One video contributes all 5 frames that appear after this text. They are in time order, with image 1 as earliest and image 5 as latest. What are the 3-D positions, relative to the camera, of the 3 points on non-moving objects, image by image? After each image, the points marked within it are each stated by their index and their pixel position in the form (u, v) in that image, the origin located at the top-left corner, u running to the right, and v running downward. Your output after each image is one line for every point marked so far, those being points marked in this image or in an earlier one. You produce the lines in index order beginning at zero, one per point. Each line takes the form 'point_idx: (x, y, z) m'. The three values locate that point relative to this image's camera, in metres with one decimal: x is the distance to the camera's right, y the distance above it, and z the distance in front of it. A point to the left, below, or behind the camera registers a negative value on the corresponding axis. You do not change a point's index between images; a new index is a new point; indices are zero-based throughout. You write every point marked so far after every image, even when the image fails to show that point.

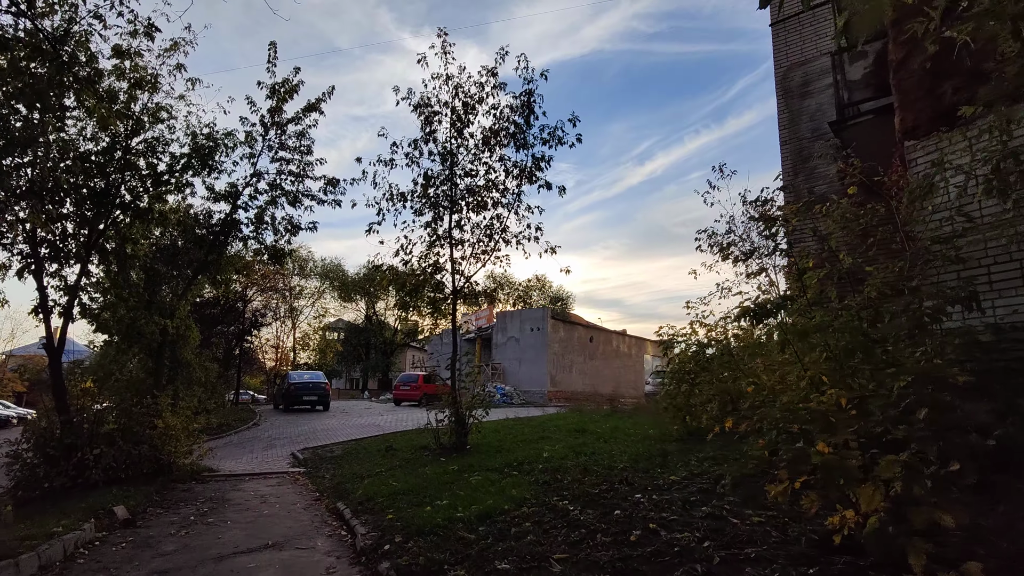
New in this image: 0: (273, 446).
0: (-5.4, -3.5, +13.3) m
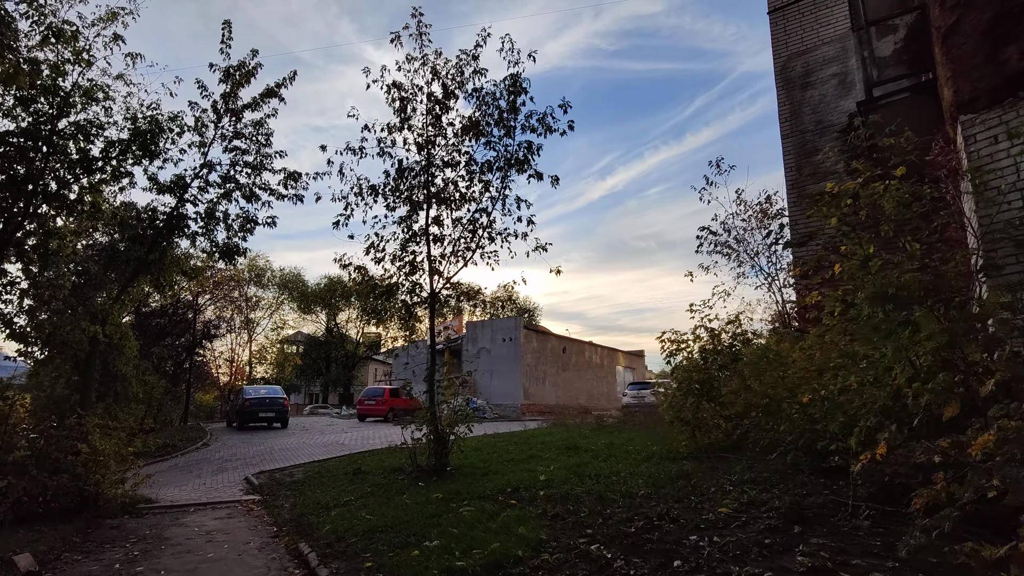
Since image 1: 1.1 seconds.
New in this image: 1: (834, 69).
0: (-5.8, -3.6, +11.8) m
1: (+5.4, +3.6, +9.8) m
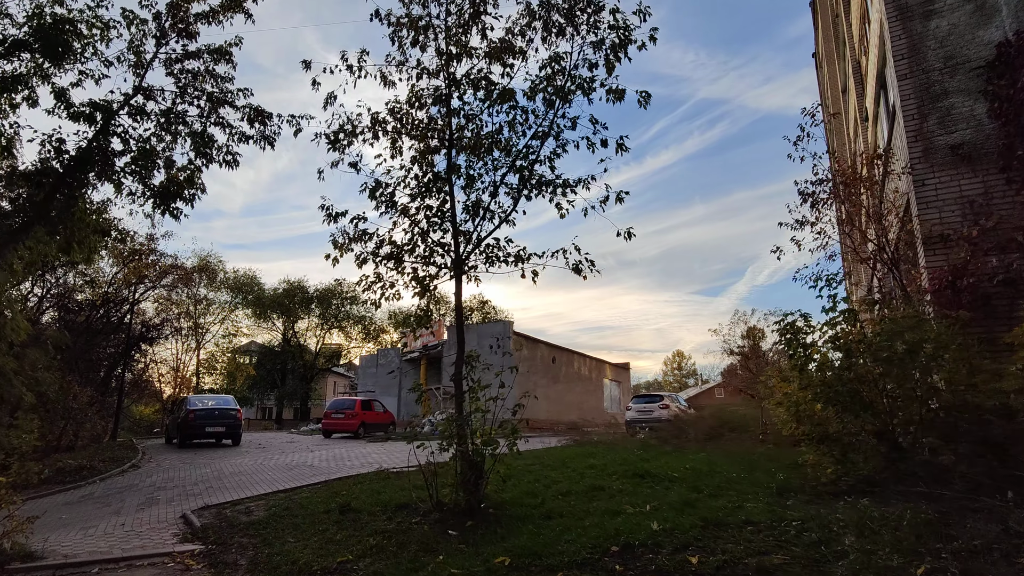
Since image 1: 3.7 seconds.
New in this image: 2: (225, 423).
0: (-5.4, -3.2, +8.9) m
1: (+6.0, +3.9, +7.8) m
2: (-8.2, -3.8, +16.8) m
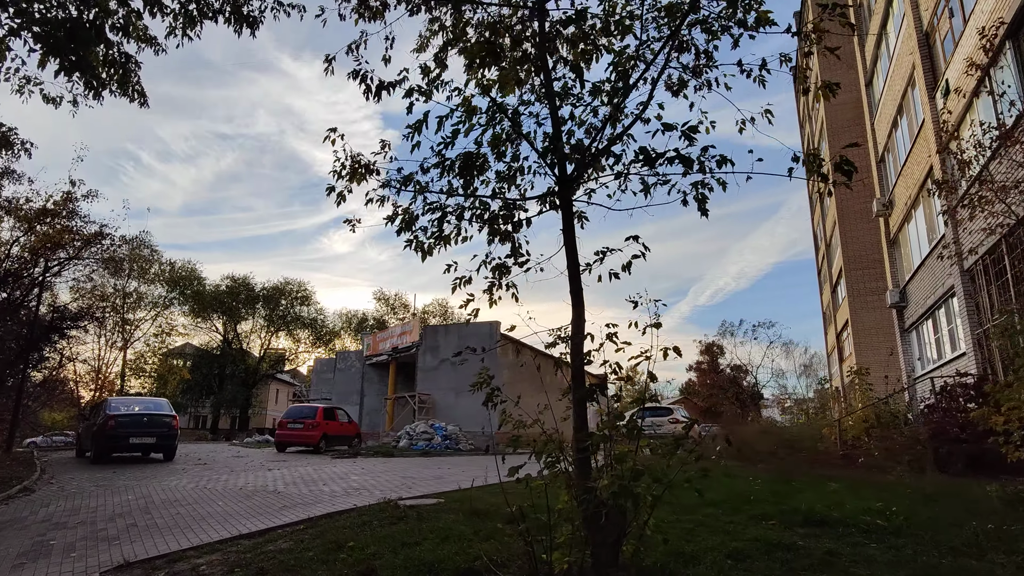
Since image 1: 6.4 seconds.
0: (-4.7, -2.6, +5.9) m
1: (+7.0, +4.1, +6.0) m
2: (-8.2, -3.3, +13.5) m
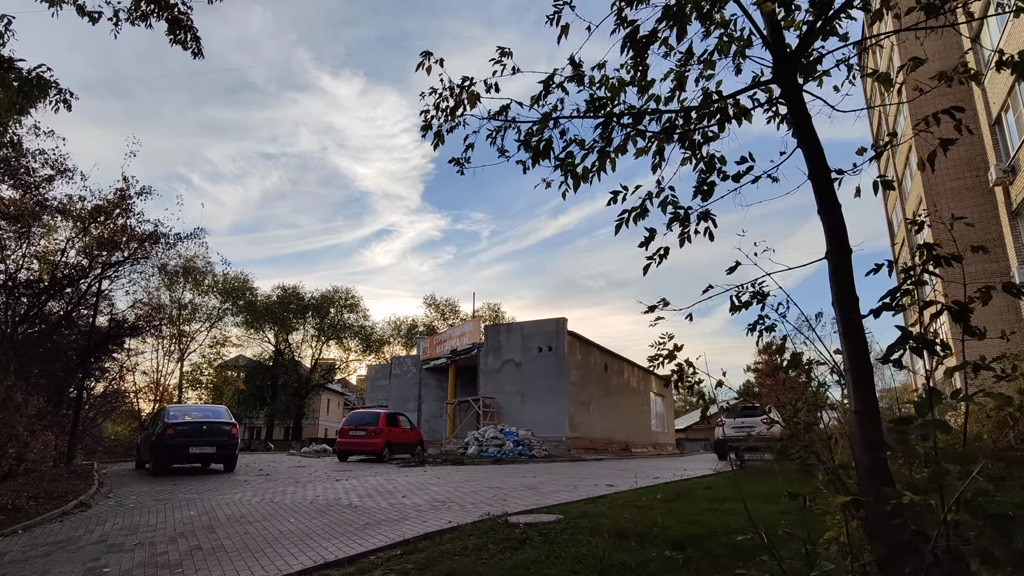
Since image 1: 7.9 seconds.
0: (-3.5, -2.4, +4.9) m
1: (+8.0, +4.7, +4.3) m
2: (-6.4, -3.3, +12.8) m
